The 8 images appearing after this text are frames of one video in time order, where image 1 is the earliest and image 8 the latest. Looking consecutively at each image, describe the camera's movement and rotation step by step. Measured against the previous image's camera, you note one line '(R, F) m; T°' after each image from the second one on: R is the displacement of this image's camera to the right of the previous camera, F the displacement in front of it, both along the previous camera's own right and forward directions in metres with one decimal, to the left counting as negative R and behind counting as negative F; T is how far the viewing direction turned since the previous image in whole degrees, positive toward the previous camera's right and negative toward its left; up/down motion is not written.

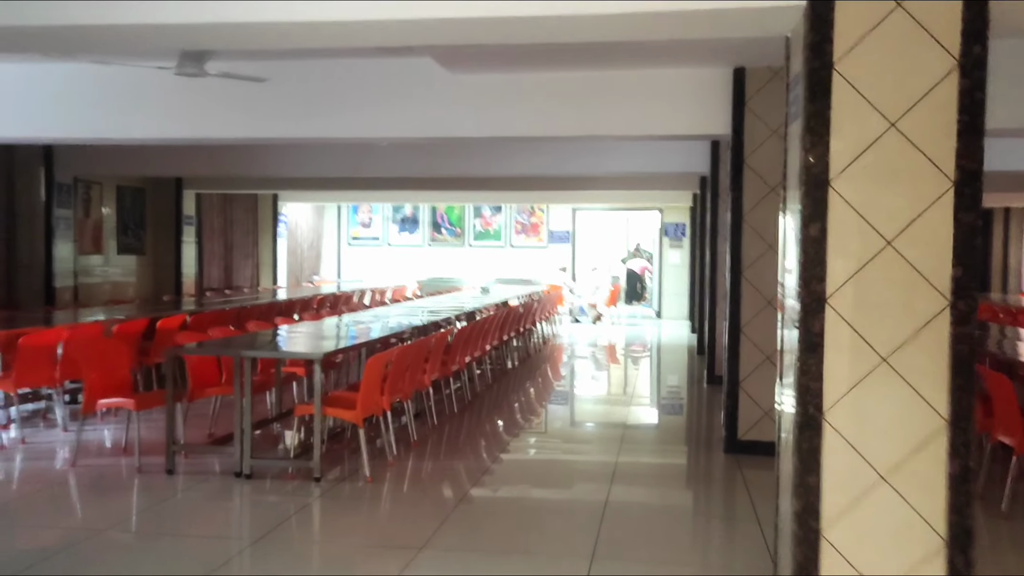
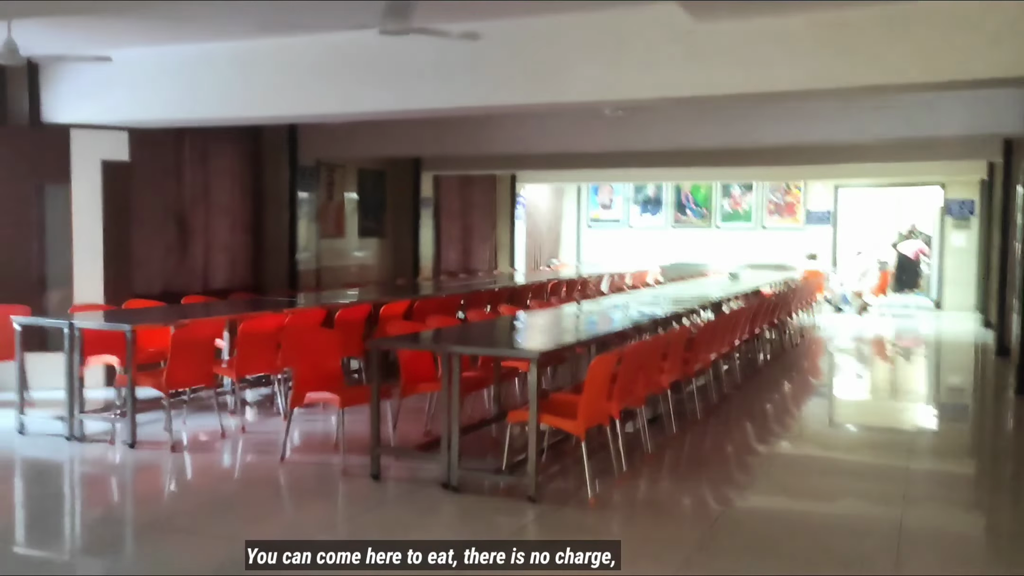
(0.0, +0.9) m; -16°
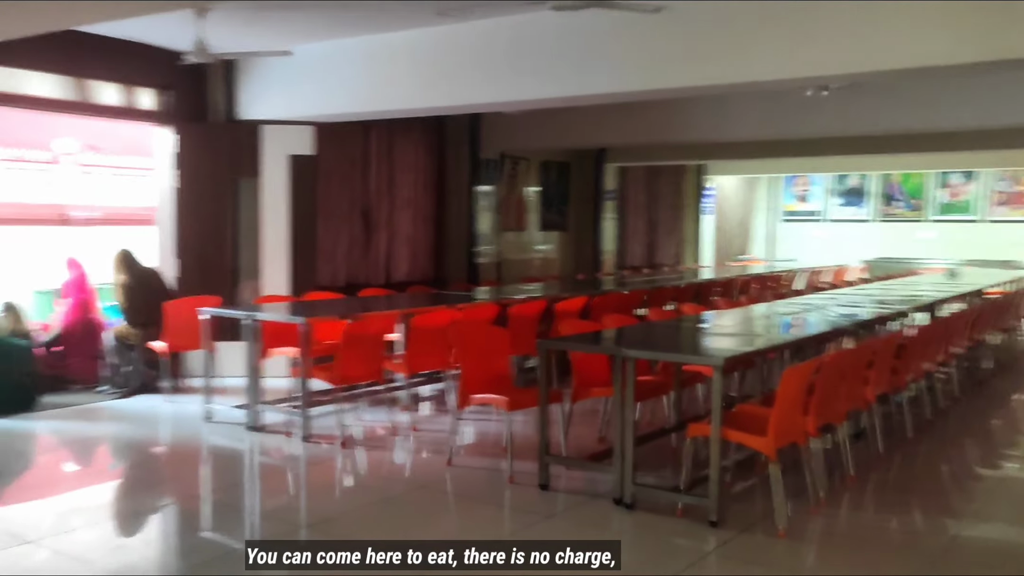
(0.0, +0.4) m; -12°
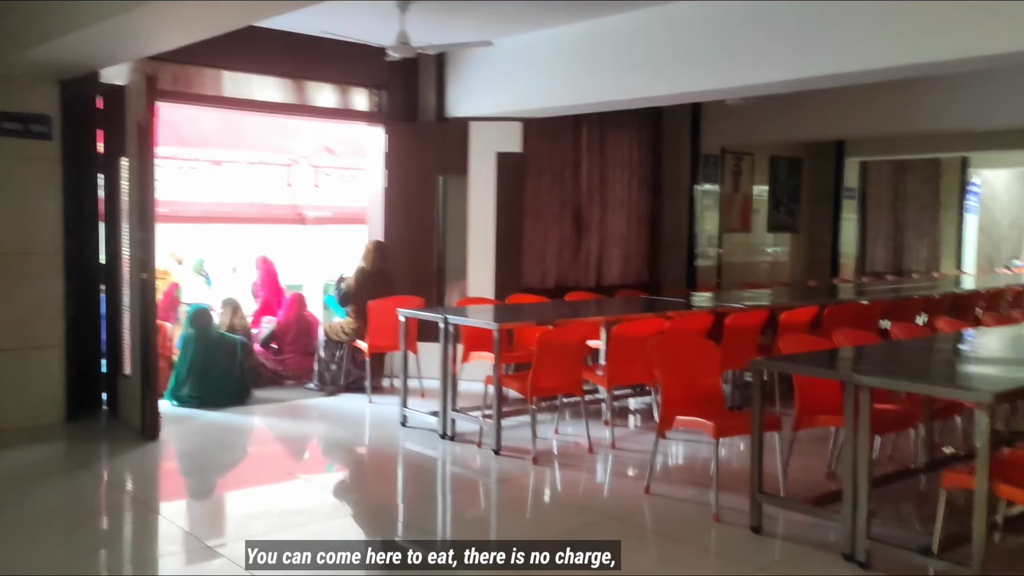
(+0.1, +0.5) m; -15°
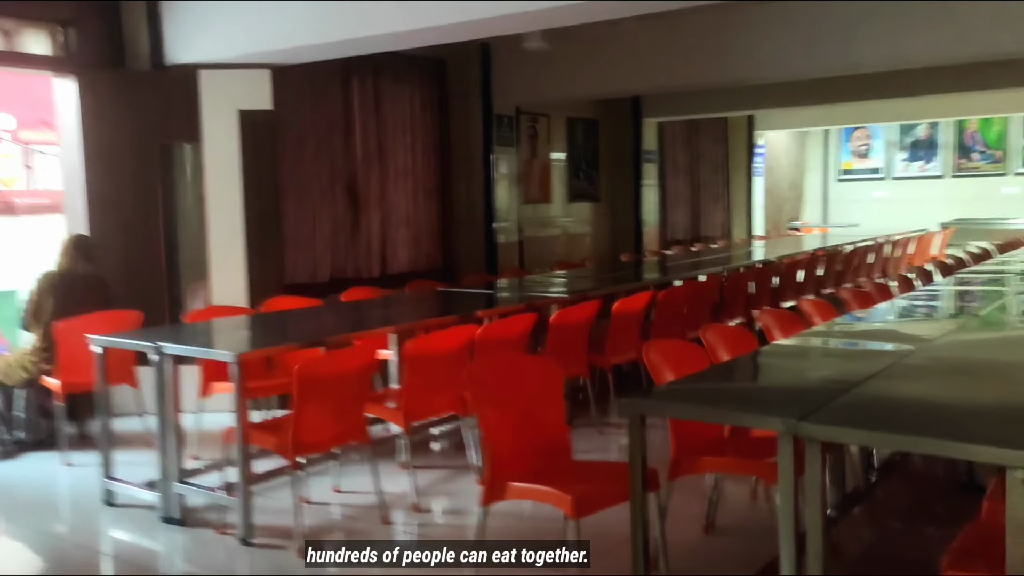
(+0.2, +1.5) m; +14°
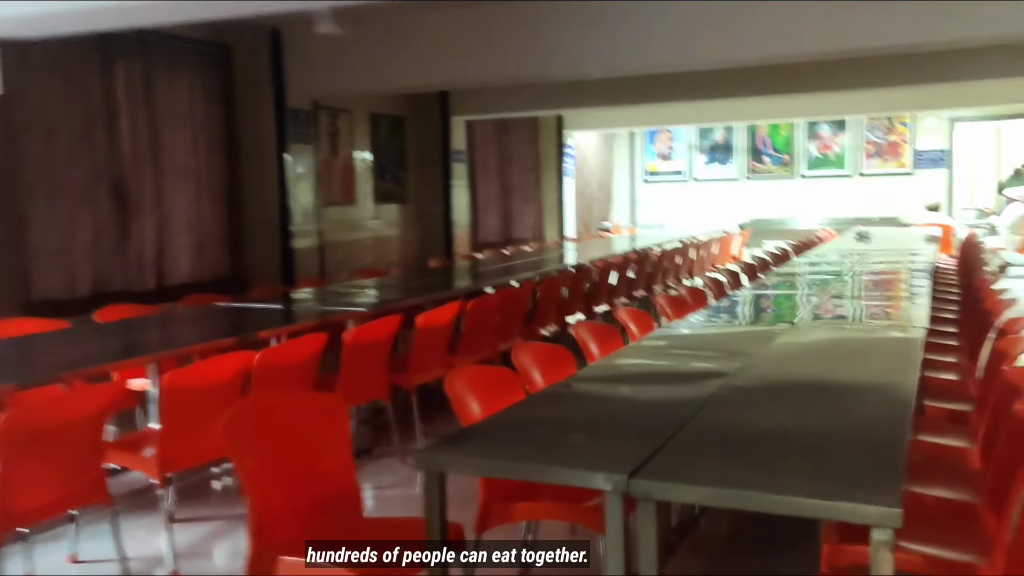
(+0.1, +0.5) m; +12°
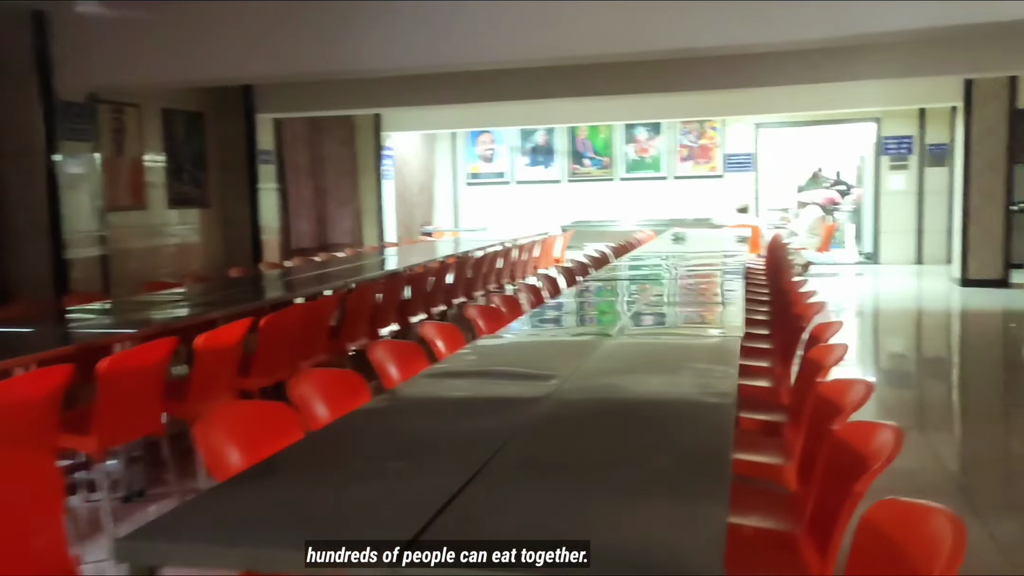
(+0.2, +0.4) m; +11°
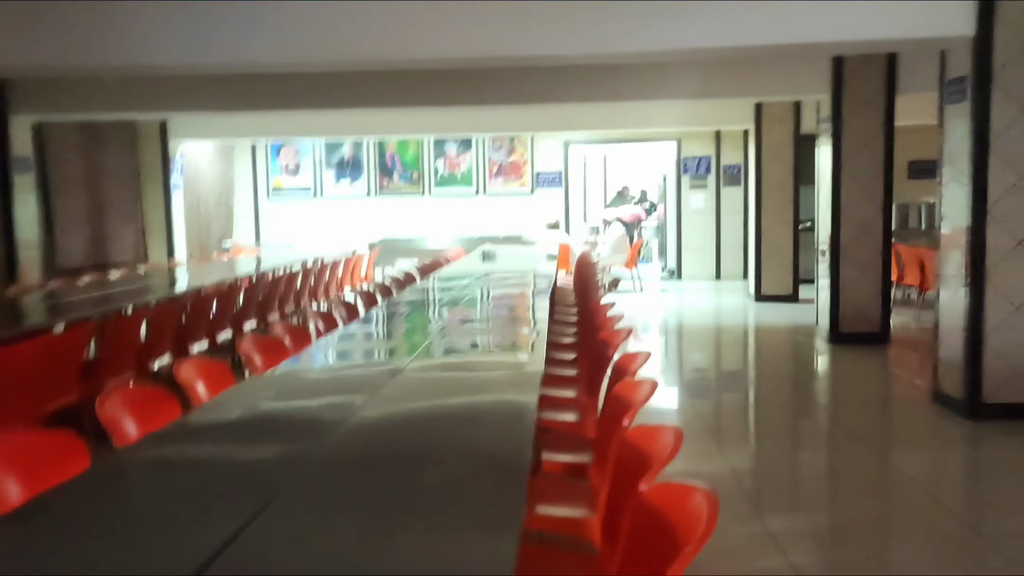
(+0.2, +0.4) m; +12°
